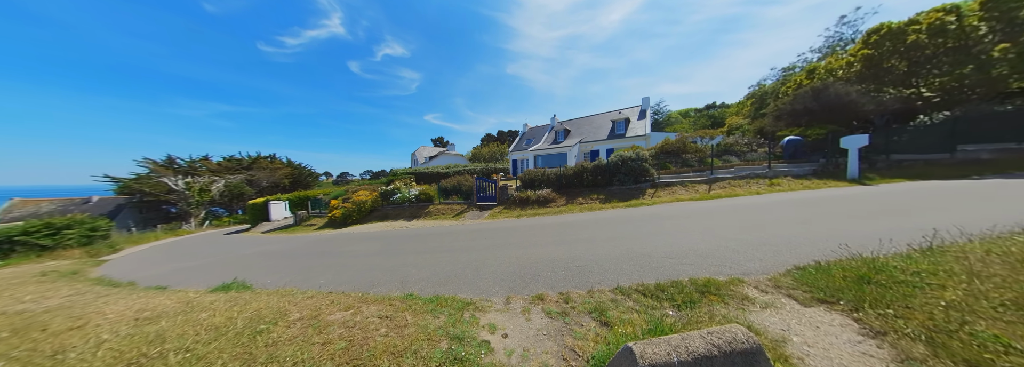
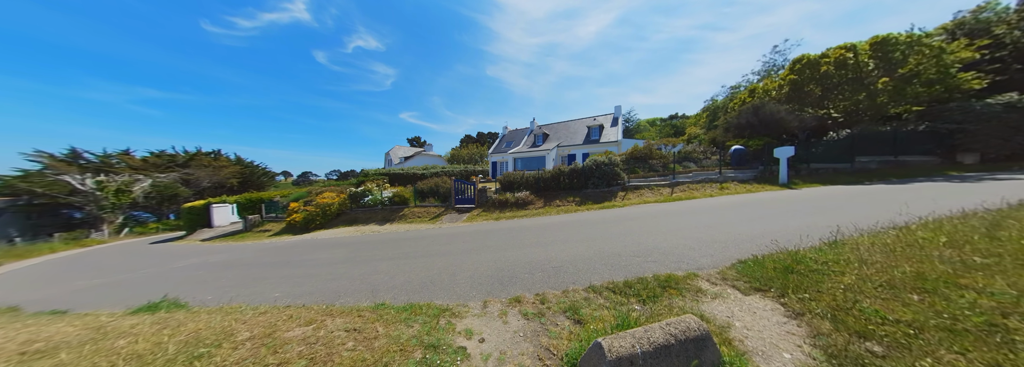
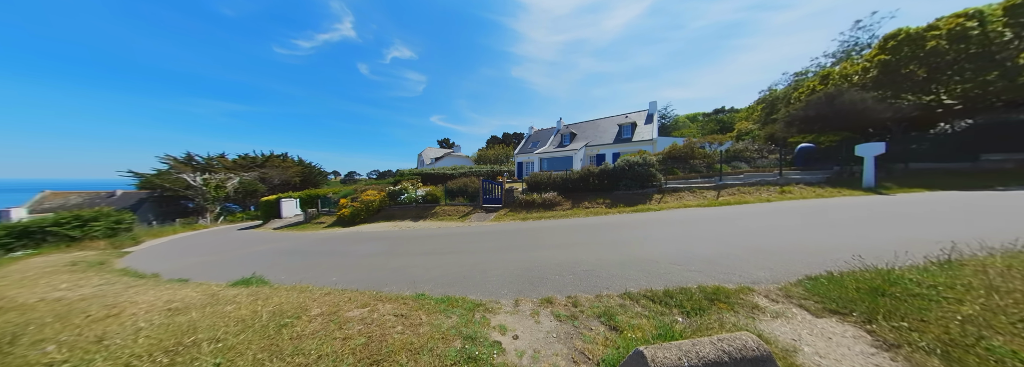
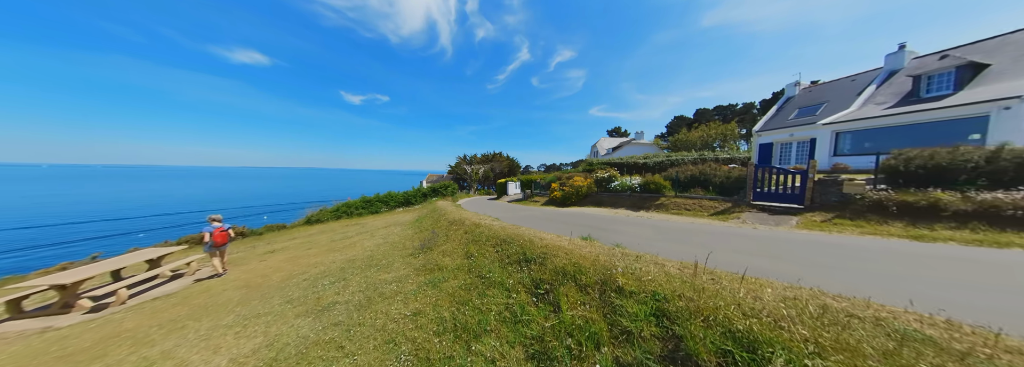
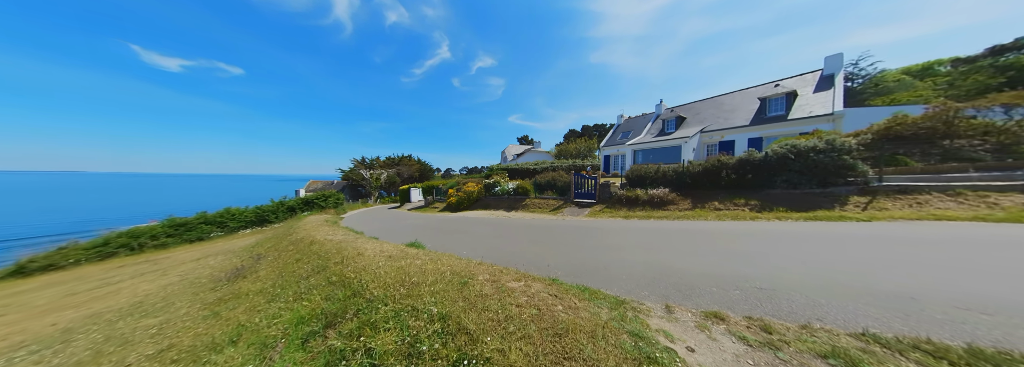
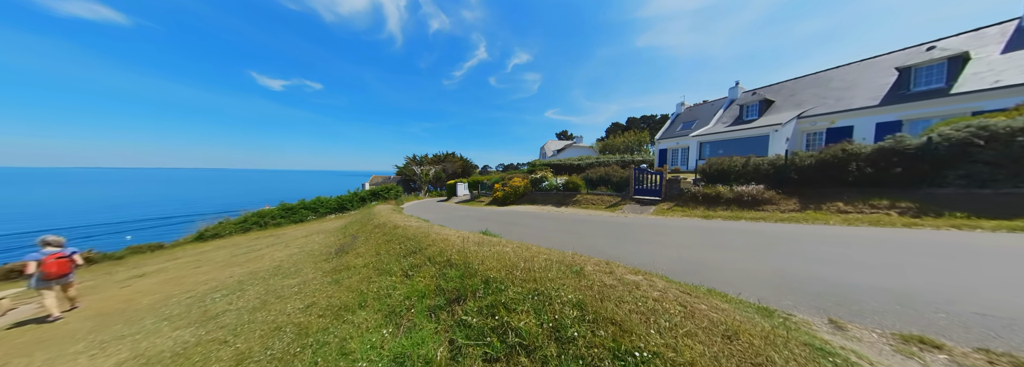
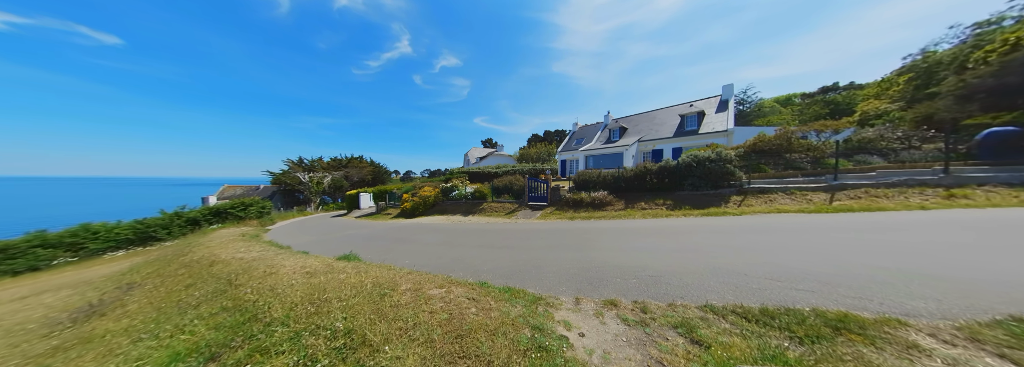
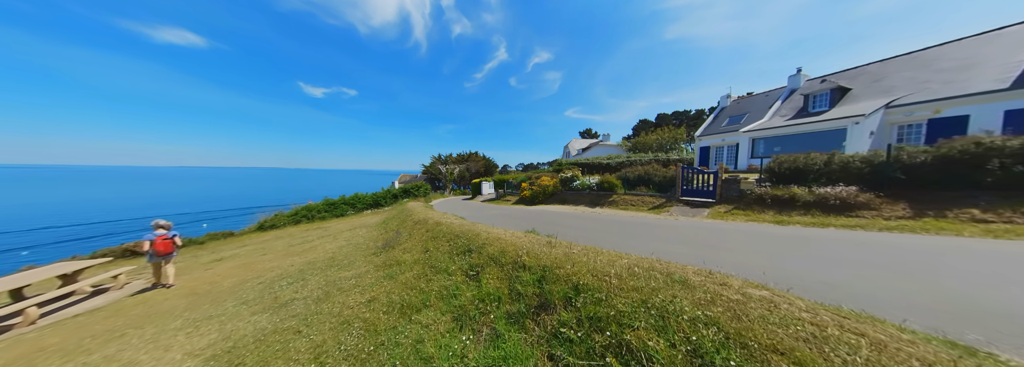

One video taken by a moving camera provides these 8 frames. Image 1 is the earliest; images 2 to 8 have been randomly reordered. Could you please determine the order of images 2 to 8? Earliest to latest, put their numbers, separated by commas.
2, 3, 7, 5, 6, 8, 4
